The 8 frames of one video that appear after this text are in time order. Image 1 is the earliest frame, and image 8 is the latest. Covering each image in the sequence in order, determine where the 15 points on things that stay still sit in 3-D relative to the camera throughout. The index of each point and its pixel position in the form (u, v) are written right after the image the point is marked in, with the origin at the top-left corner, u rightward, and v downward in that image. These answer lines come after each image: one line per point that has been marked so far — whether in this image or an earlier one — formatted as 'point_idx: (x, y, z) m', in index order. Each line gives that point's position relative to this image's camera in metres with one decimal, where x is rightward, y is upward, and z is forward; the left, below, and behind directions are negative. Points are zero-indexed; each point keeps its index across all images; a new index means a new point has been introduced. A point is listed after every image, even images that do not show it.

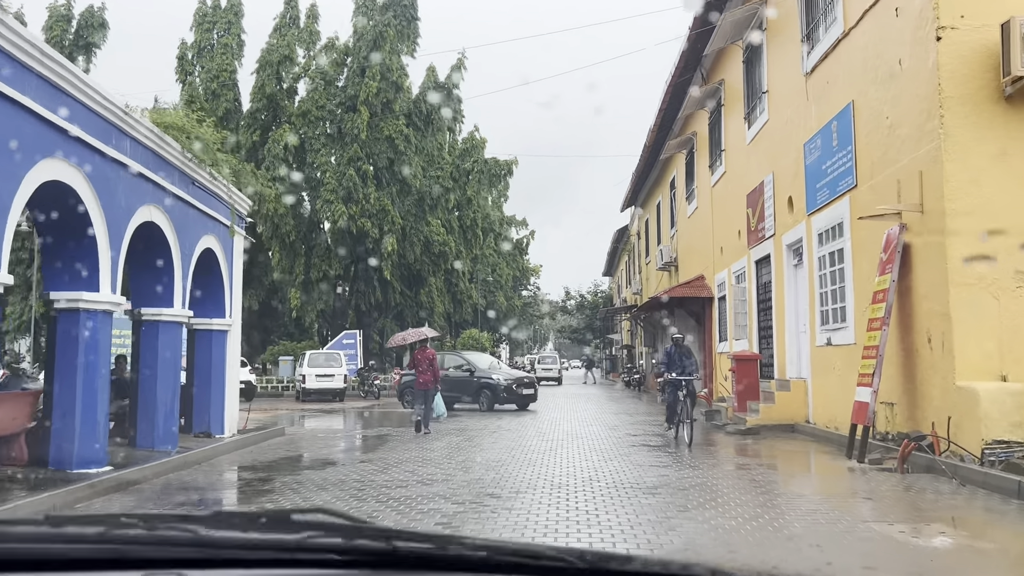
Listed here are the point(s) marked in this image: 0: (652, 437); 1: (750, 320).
0: (+2.0, -2.2, +12.2) m
1: (+4.7, -0.7, +16.5) m
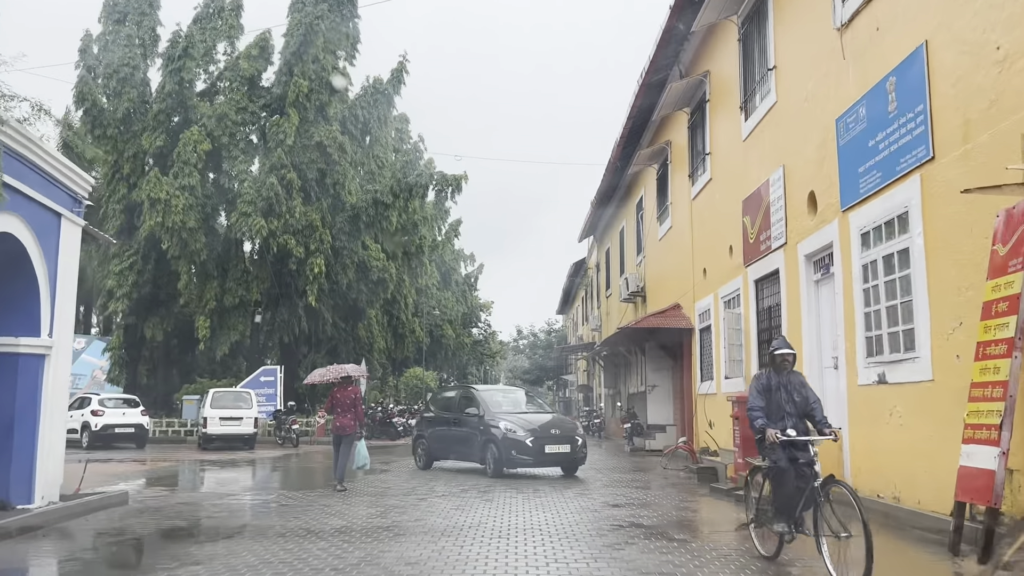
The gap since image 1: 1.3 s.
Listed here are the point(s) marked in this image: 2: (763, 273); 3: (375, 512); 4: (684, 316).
0: (+1.4, -2.4, +8.8) m
1: (+3.8, -1.1, +13.4) m
2: (+3.7, +0.2, +12.4) m
3: (-1.5, -2.4, +8.9) m
4: (+3.7, -0.6, +18.1) m
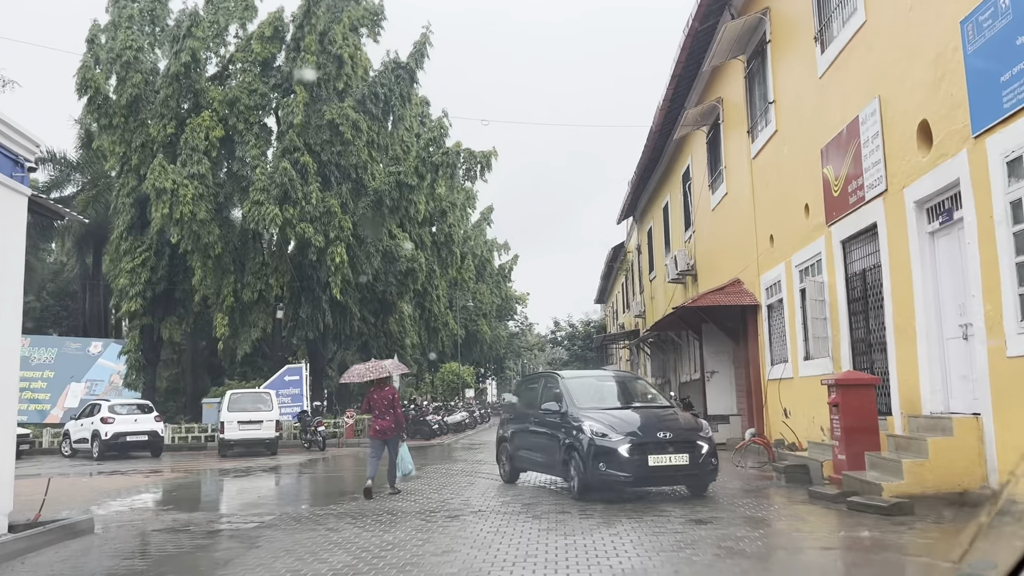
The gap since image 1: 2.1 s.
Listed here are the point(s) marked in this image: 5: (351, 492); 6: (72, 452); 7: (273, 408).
0: (+1.8, -2.0, +6.9) m
1: (+4.4, -0.6, +11.3) m
2: (+4.3, +0.7, +10.4) m
3: (-1.0, -2.1, +7.1) m
4: (+4.5, -0.1, +16.0) m
5: (-2.9, -3.7, +15.2) m
6: (-10.3, -3.9, +19.5) m
7: (-5.3, -2.7, +18.5) m
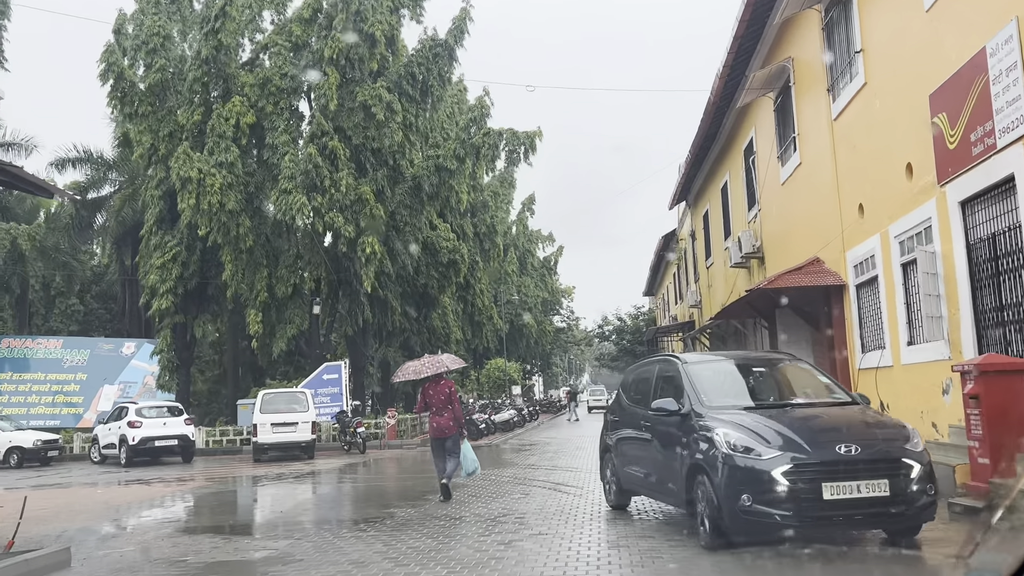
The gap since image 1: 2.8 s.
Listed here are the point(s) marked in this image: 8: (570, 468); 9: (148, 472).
0: (+2.3, -1.7, +5.3) m
1: (+5.0, -0.2, +9.5) m
2: (+4.8, +1.0, +8.6) m
3: (-0.5, -1.9, +5.6) m
4: (+5.4, +0.3, +14.2) m
5: (-2.0, -3.5, +13.8) m
6: (-9.1, -3.8, +18.5) m
7: (-4.2, -2.5, +17.2) m
8: (+0.9, -2.9, +13.2) m
9: (-7.7, -3.9, +17.6) m
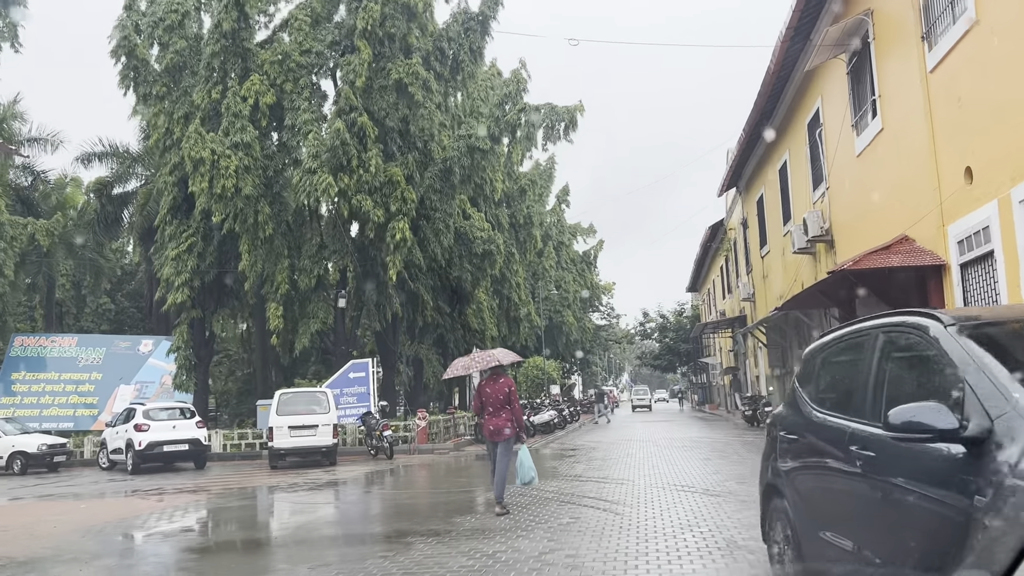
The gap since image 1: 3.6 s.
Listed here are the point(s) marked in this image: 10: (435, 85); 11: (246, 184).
0: (+2.5, -1.5, +3.4) m
1: (+5.4, 0.0, +7.6) m
2: (+5.2, +1.3, +6.6) m
3: (-0.3, -1.7, +3.9) m
4: (+6.0, +0.6, +12.2) m
5: (-1.4, -3.2, +12.1) m
6: (-8.3, -3.6, +17.2) m
7: (-3.4, -2.3, +15.7) m
8: (+1.5, -2.6, +11.4) m
9: (-6.9, -3.7, +16.2) m
10: (-1.9, +4.9, +19.9) m
11: (-5.9, +2.3, +18.5) m
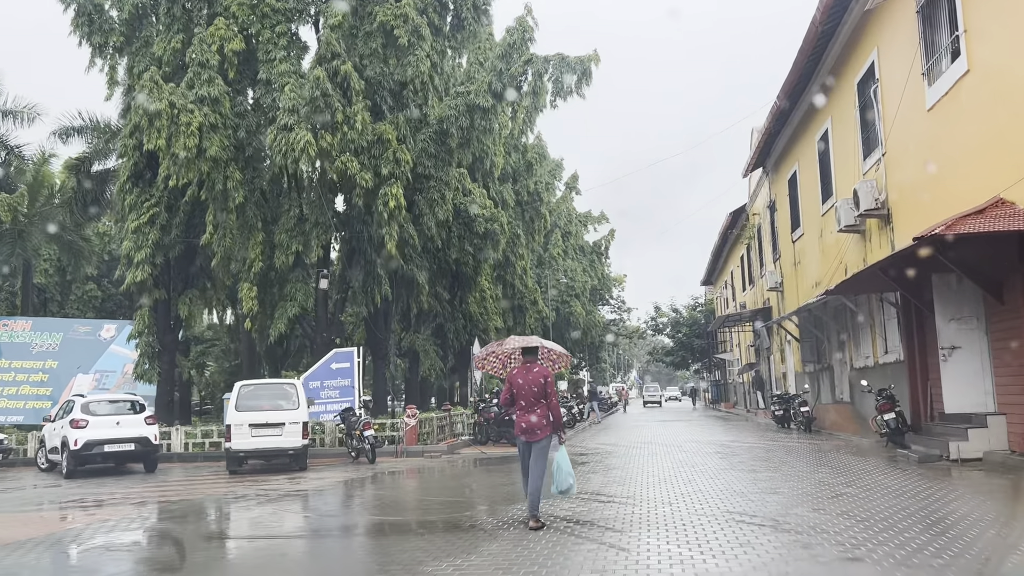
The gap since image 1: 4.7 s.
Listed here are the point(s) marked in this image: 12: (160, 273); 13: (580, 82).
0: (+2.5, -1.2, +1.0) m
1: (+5.4, +0.3, +5.1) m
2: (+5.2, +1.6, +4.2) m
3: (-0.3, -1.4, +1.5) m
4: (+6.1, +0.9, +9.7) m
5: (-1.4, -2.8, +9.7) m
6: (-8.2, -3.2, +14.8) m
7: (-3.4, -1.9, +13.3) m
8: (+1.5, -2.3, +9.0) m
9: (-6.8, -3.2, +13.8) m
10: (-1.7, +5.3, +17.5) m
11: (-5.8, +2.8, +16.2) m
12: (-7.6, +0.3, +18.0) m
13: (+1.5, +4.4, +18.1) m
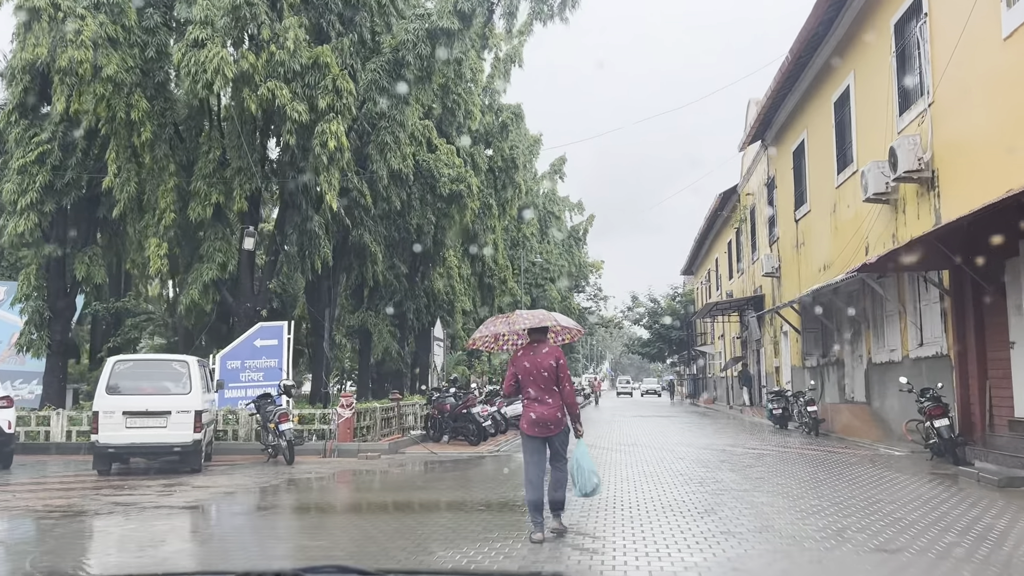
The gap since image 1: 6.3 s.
0: (+2.3, -0.9, -1.8) m
1: (+5.2, +0.6, +2.4) m
2: (+5.0, +1.8, +1.4) m
3: (-0.5, -1.0, -1.4) m
4: (+5.7, +1.2, +7.1) m
5: (-1.8, -2.3, +6.8) m
6: (-8.9, -2.4, +11.7) m
7: (-3.9, -1.3, +10.3) m
8: (+1.1, -1.9, +6.2) m
9: (-7.4, -2.5, +10.8) m
10: (-2.2, +5.9, +14.5) m
11: (-6.3, +3.5, +13.1) m
12: (-8.2, +1.1, +14.9) m
13: (+1.0, +4.9, +15.2) m
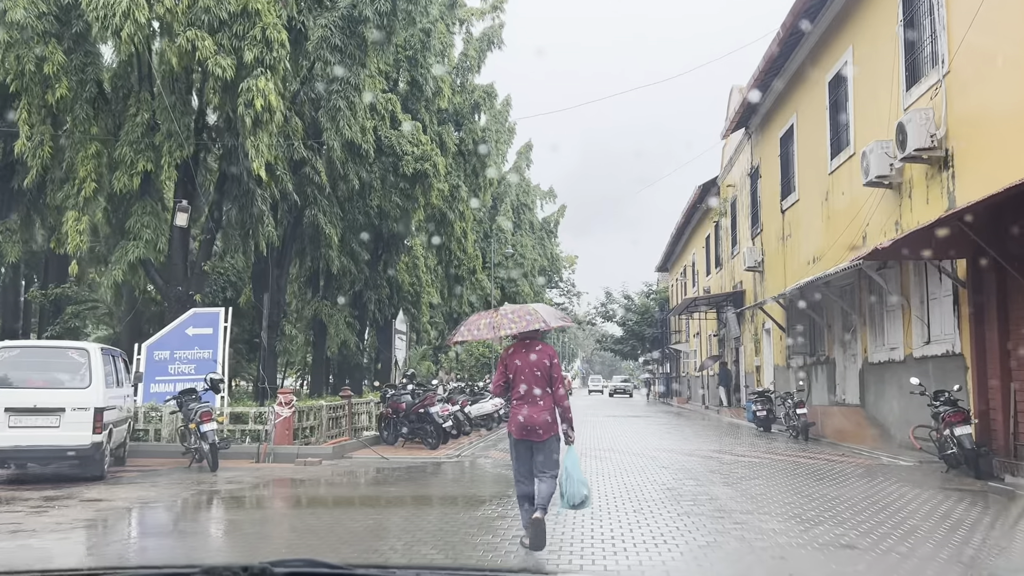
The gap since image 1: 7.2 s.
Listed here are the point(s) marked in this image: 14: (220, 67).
0: (+2.3, -0.8, -3.2) m
1: (+5.1, +0.7, +1.1) m
2: (+4.9, +1.9, +0.1) m
3: (-0.5, -0.8, -2.9) m
4: (+5.4, +1.3, +5.8) m
5: (-2.2, -2.1, +5.3) m
6: (-9.3, -2.0, +10.0) m
7: (-4.4, -1.0, +8.7) m
8: (+0.8, -1.7, +4.7) m
9: (-7.9, -2.2, +9.1) m
10: (-2.6, +6.2, +13.0) m
11: (-6.7, +3.8, +11.4) m
12: (-8.7, +1.5, +13.1) m
13: (+0.5, +5.1, +13.7) m
14: (-3.8, +2.9, +11.5) m
